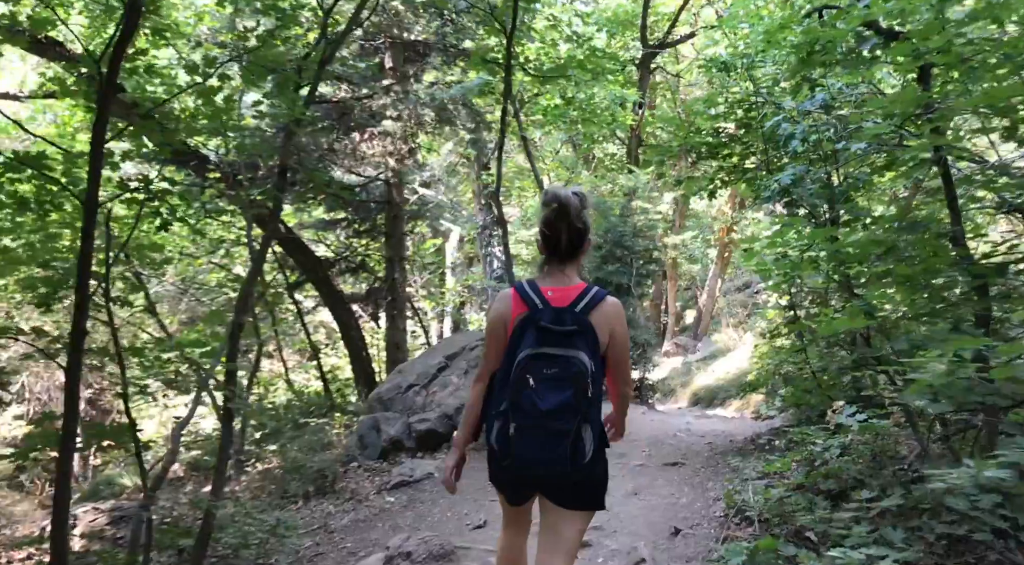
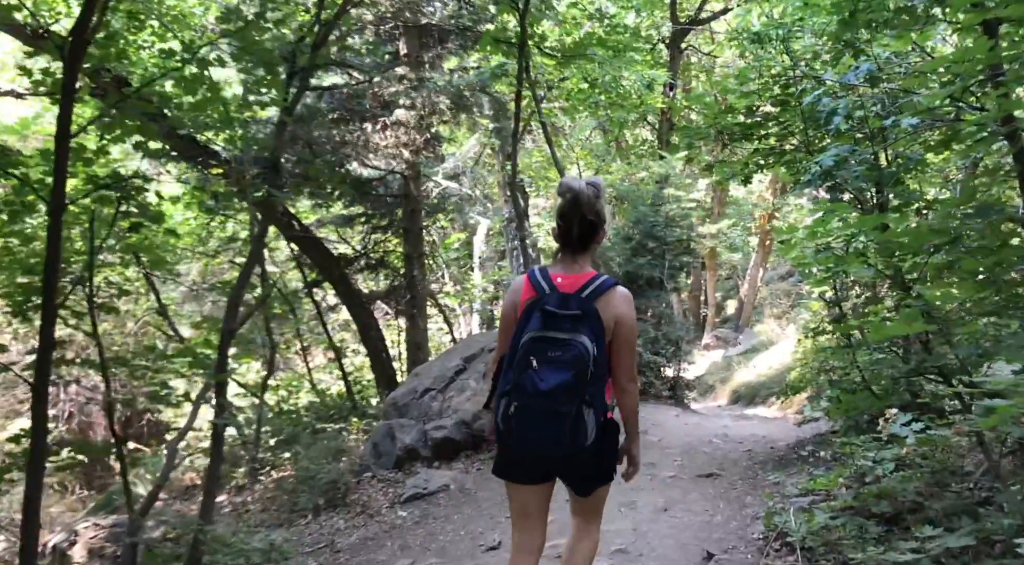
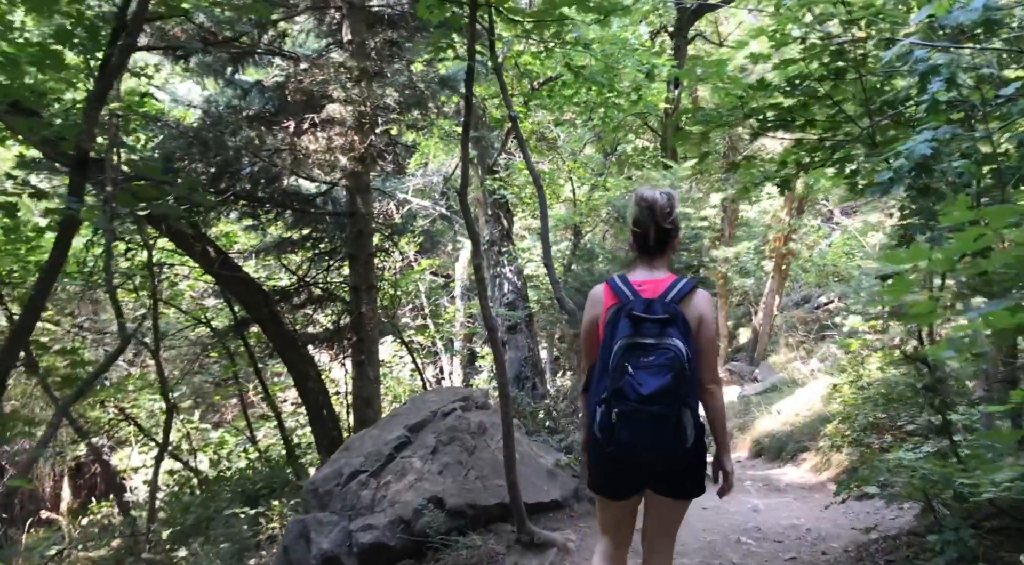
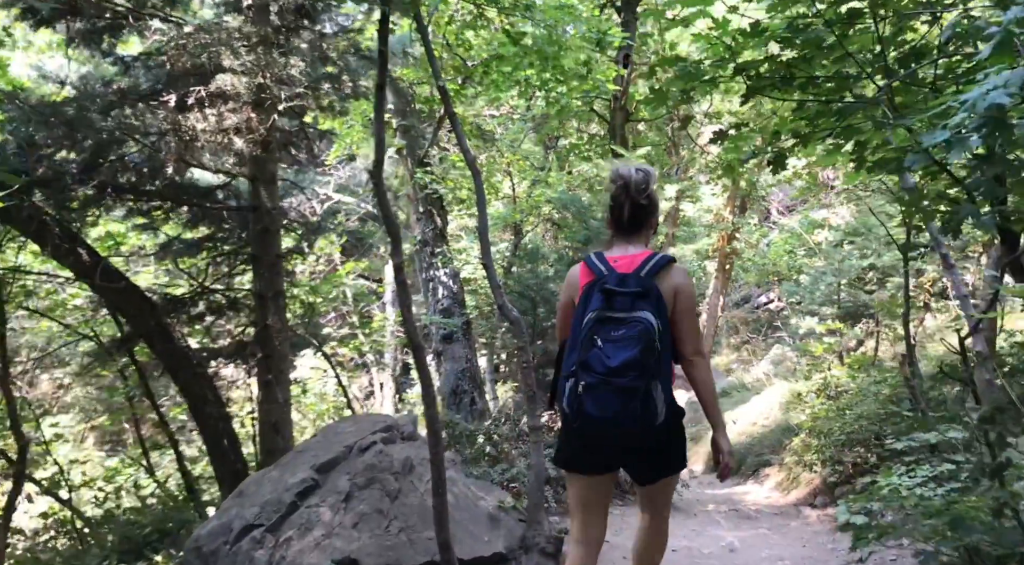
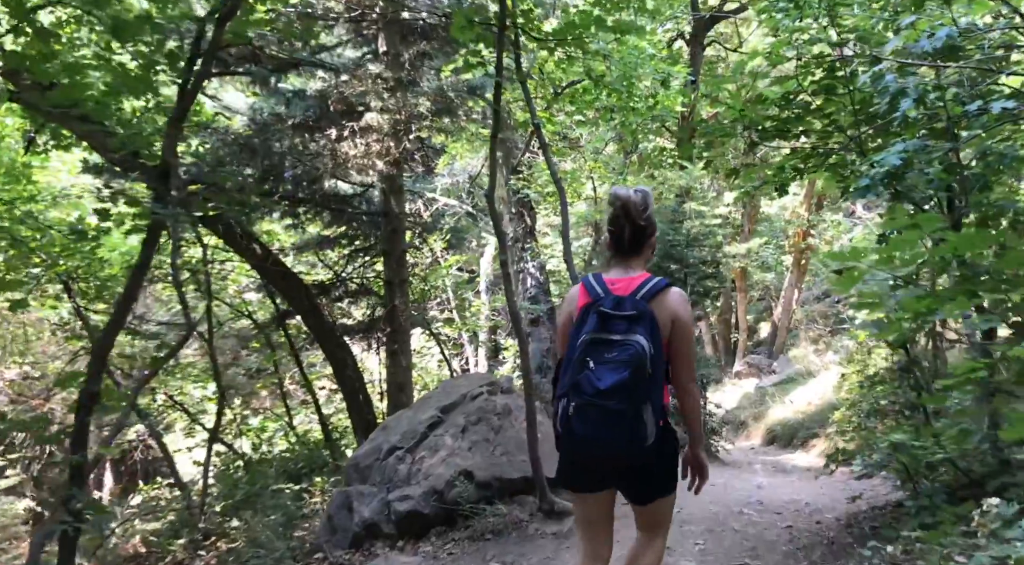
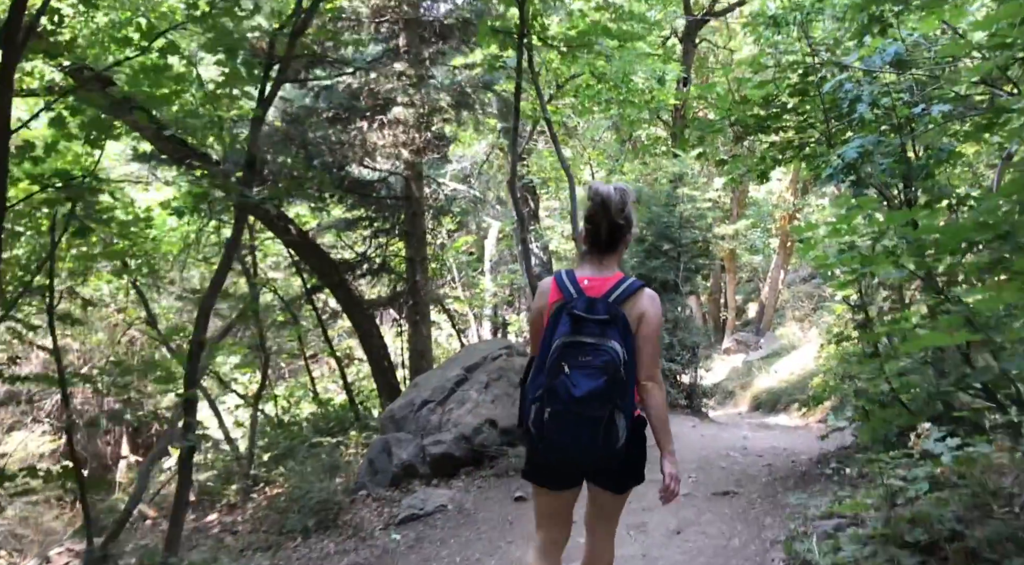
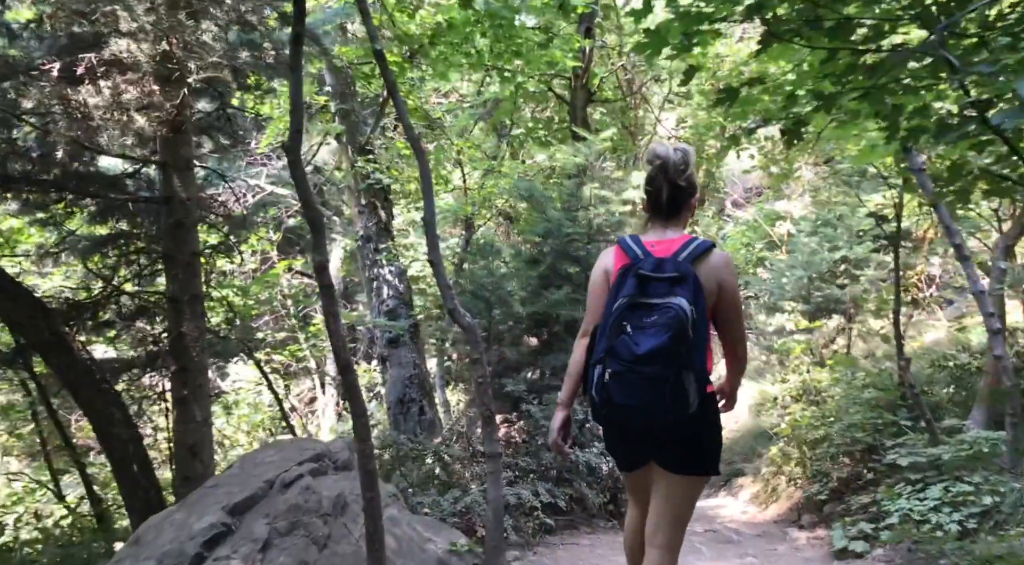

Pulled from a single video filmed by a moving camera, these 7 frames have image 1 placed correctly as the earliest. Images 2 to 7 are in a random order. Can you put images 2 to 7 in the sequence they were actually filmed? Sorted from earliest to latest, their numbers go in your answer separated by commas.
2, 6, 5, 3, 4, 7
